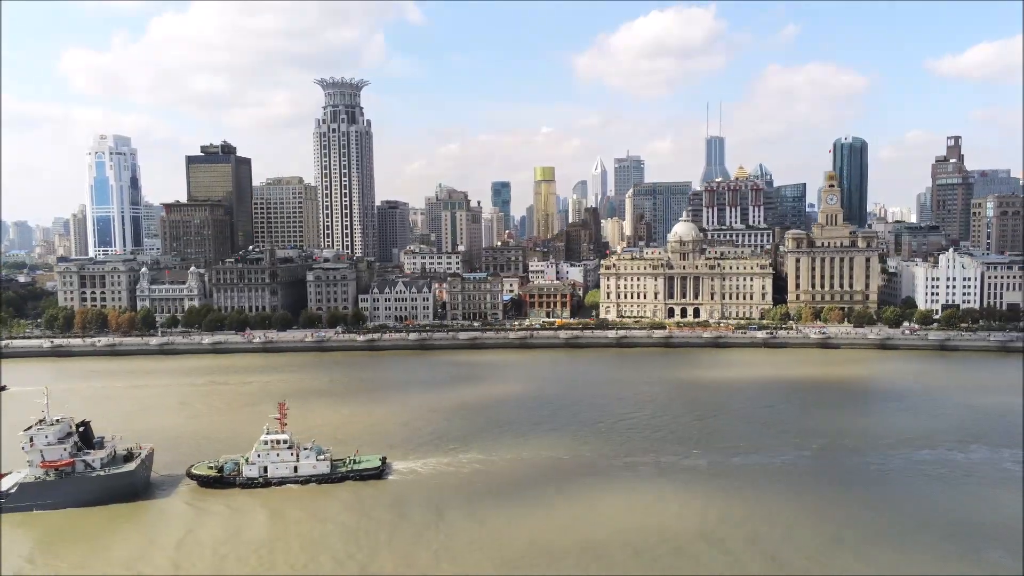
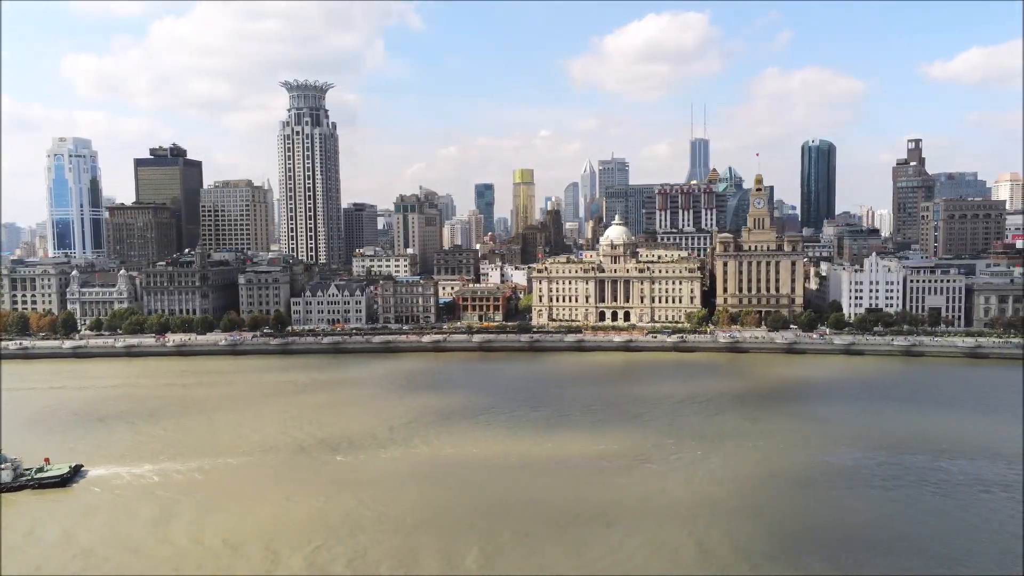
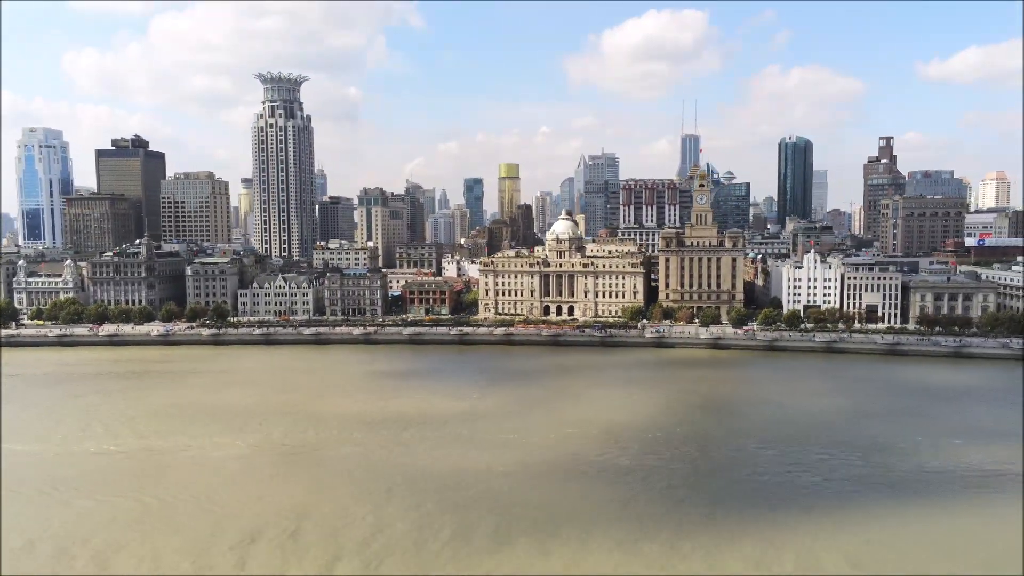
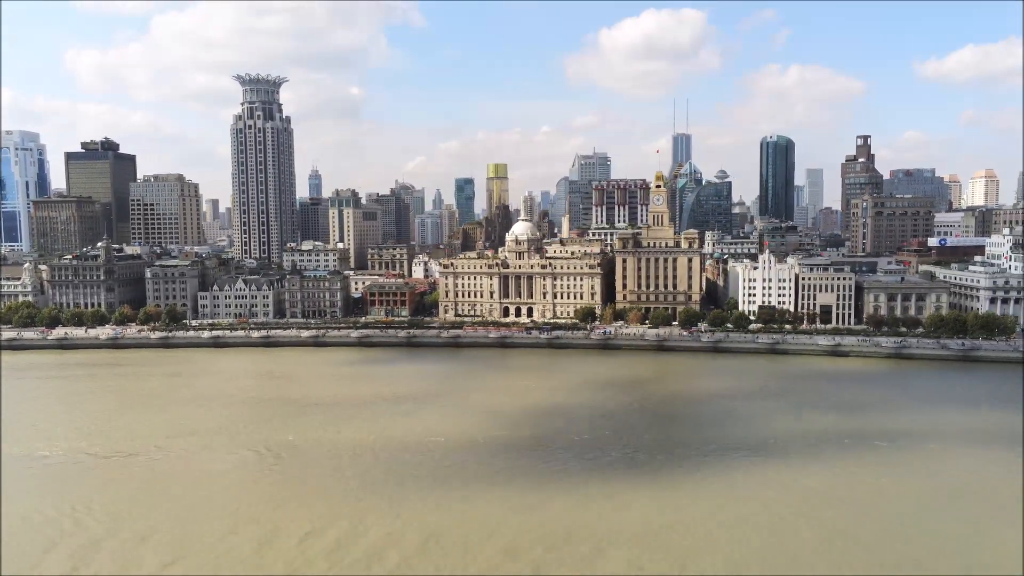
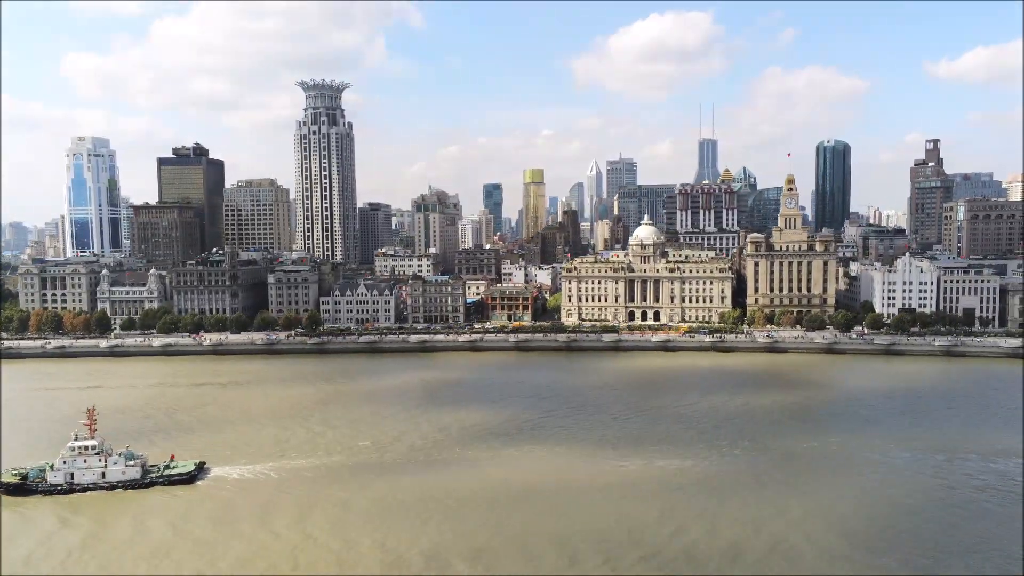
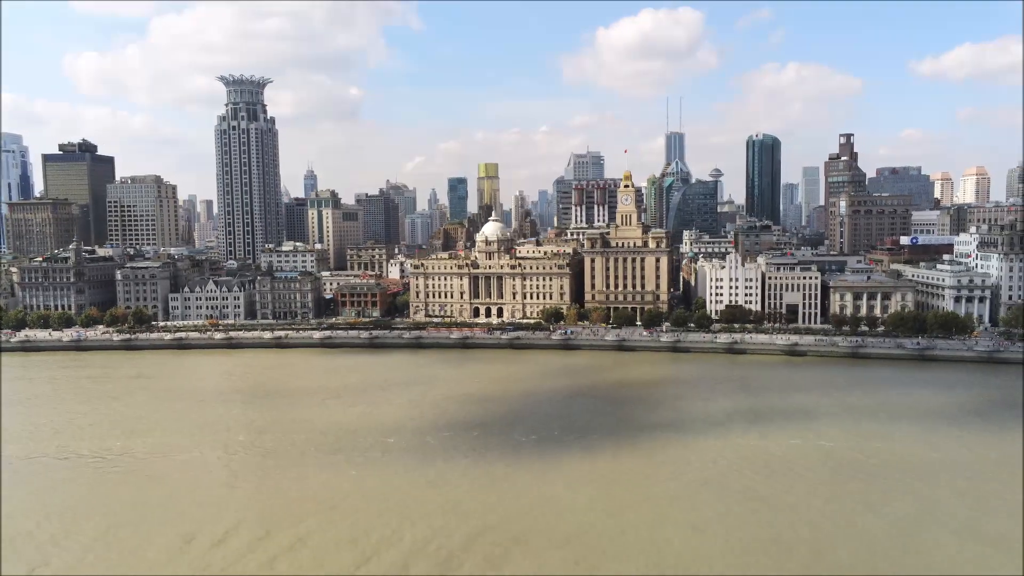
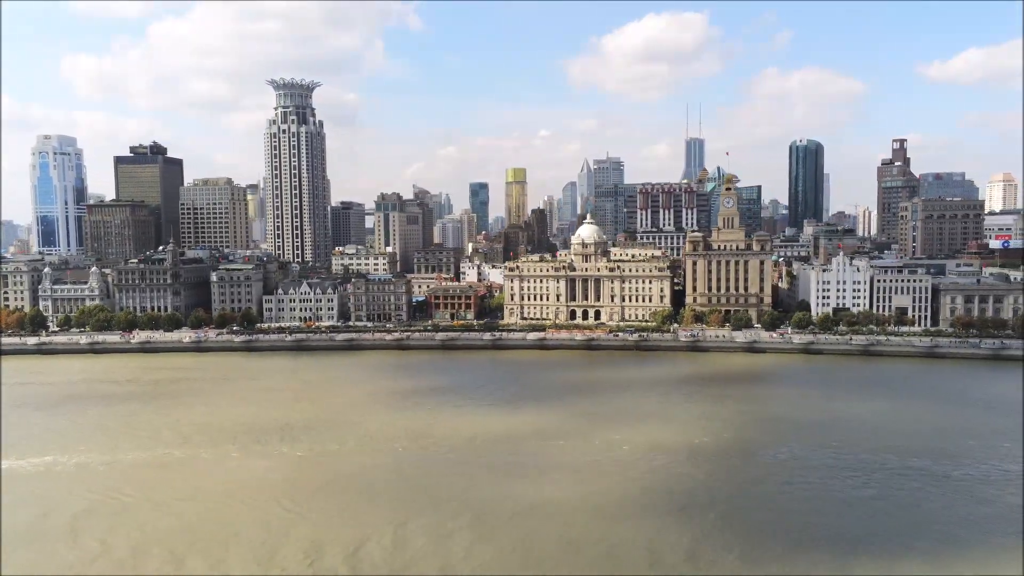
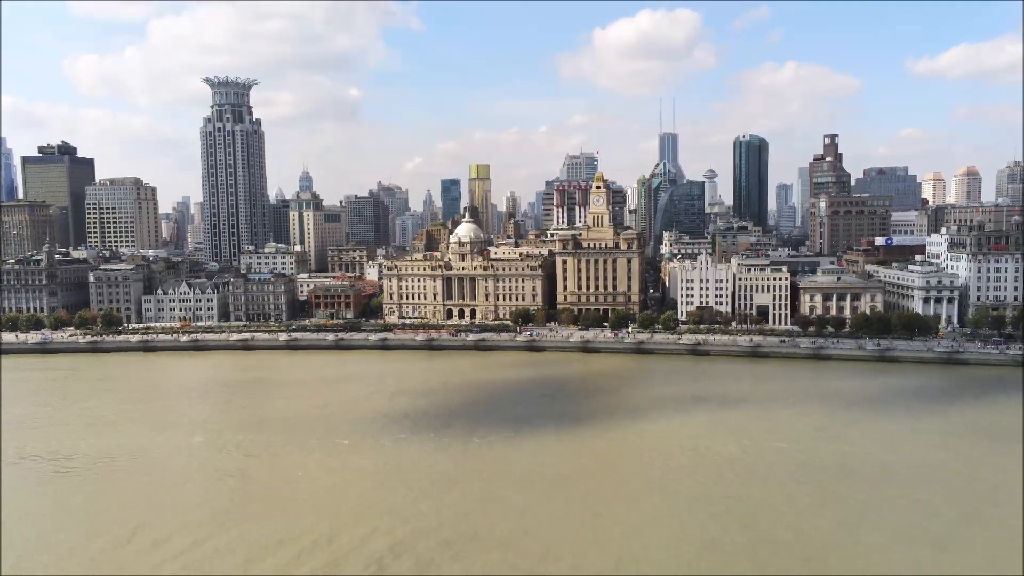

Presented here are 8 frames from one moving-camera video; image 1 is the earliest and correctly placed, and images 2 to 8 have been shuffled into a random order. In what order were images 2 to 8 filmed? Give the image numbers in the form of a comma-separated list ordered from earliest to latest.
5, 2, 7, 3, 4, 6, 8
